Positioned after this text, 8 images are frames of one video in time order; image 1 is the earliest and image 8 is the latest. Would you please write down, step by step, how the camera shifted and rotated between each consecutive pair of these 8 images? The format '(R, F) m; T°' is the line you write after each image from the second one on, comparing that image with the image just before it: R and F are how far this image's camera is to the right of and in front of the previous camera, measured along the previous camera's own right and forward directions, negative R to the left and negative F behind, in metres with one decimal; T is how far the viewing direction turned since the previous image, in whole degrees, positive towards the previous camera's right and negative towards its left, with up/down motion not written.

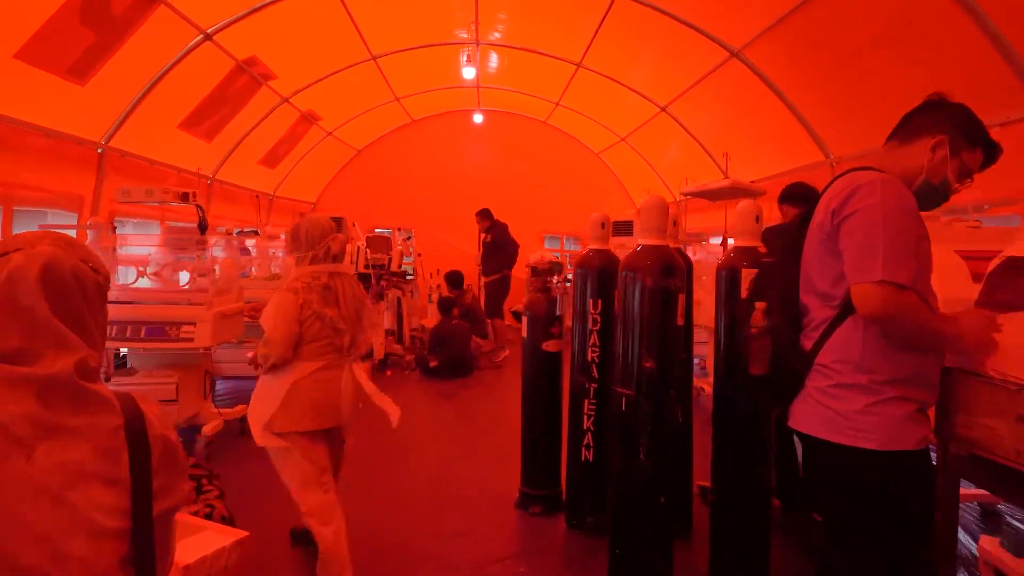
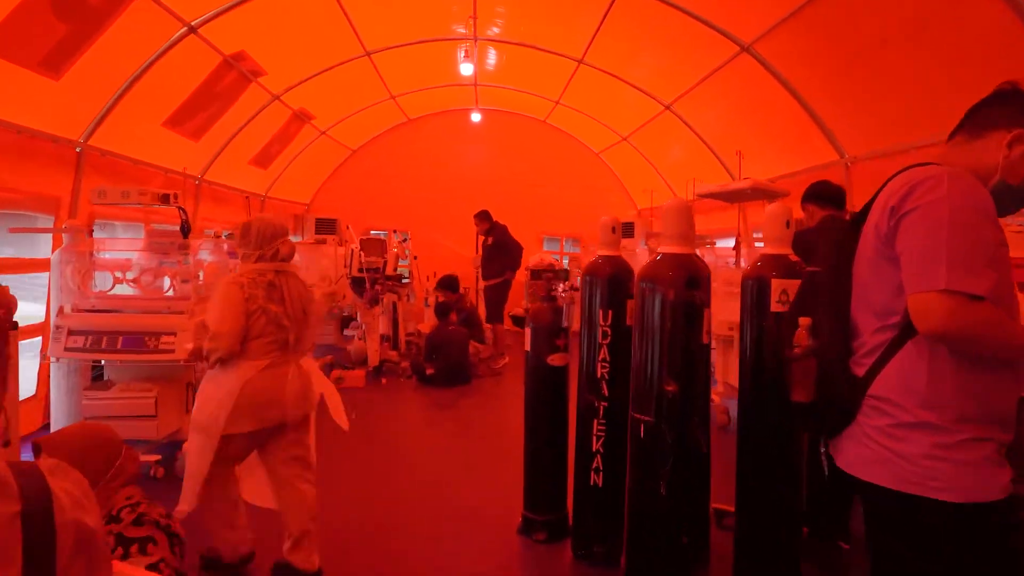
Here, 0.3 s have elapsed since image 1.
(0.0, +0.3) m; 0°
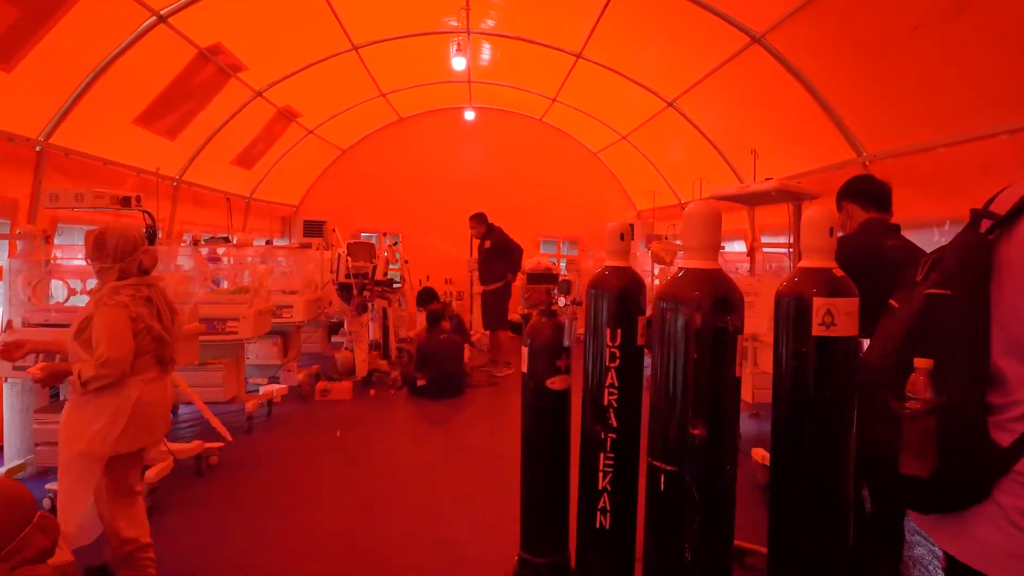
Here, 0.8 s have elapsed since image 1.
(0.0, +0.4) m; 0°
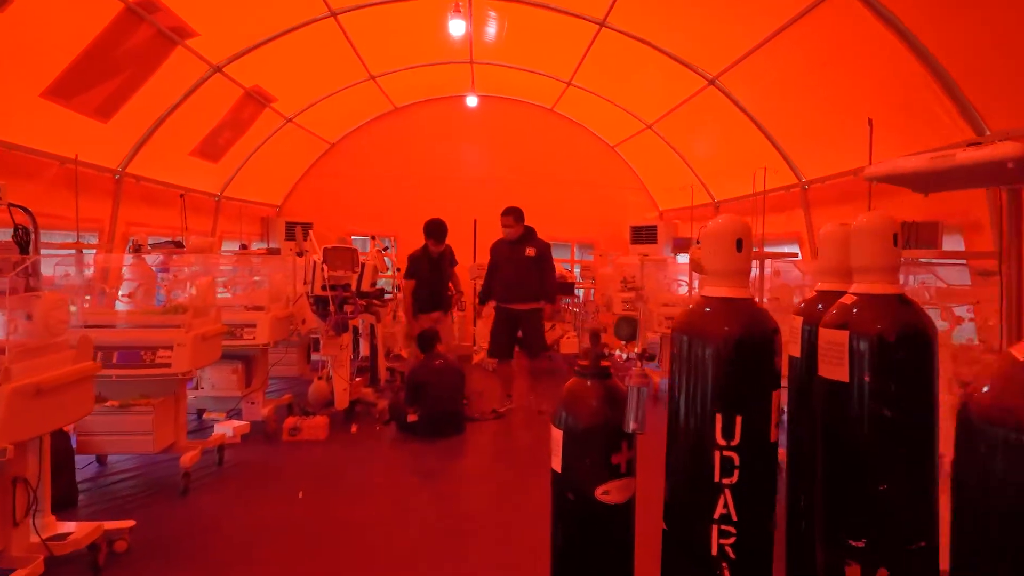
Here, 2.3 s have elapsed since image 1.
(0.0, +1.2) m; 0°
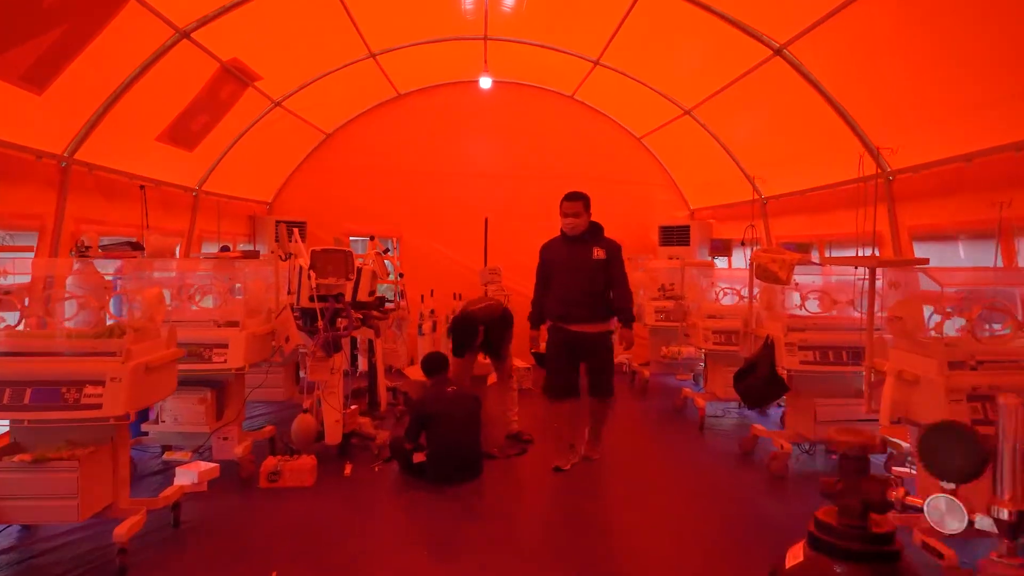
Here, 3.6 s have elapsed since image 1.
(-0.2, +1.0) m; 0°
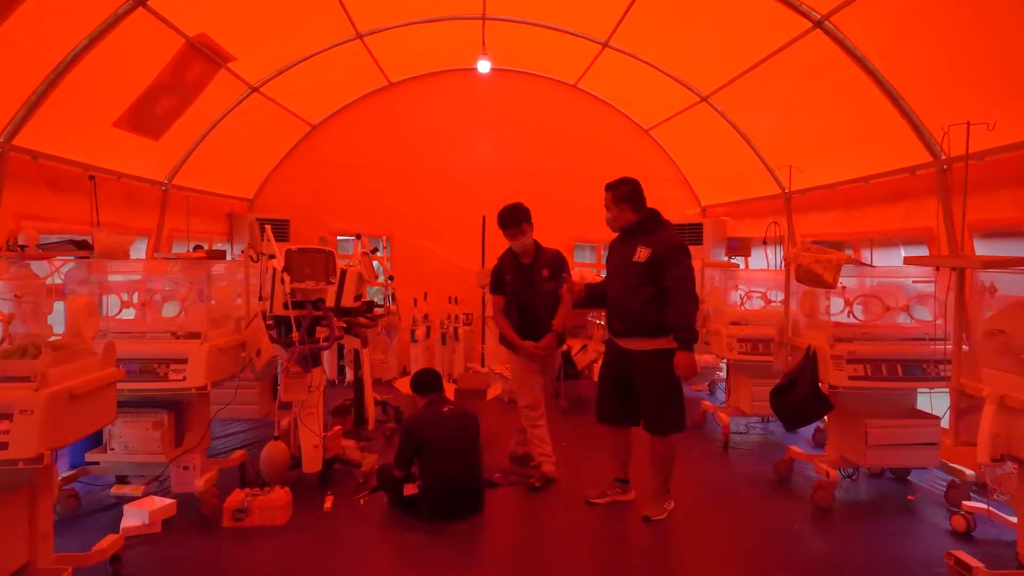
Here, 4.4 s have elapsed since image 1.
(-0.1, +0.6) m; 0°
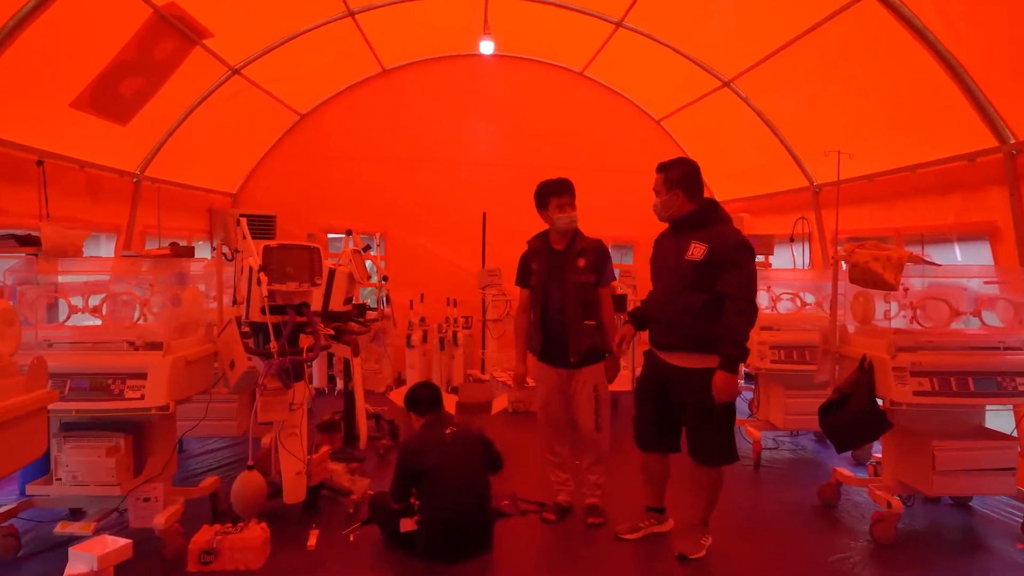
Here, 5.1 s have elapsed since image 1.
(-0.1, +0.6) m; 0°
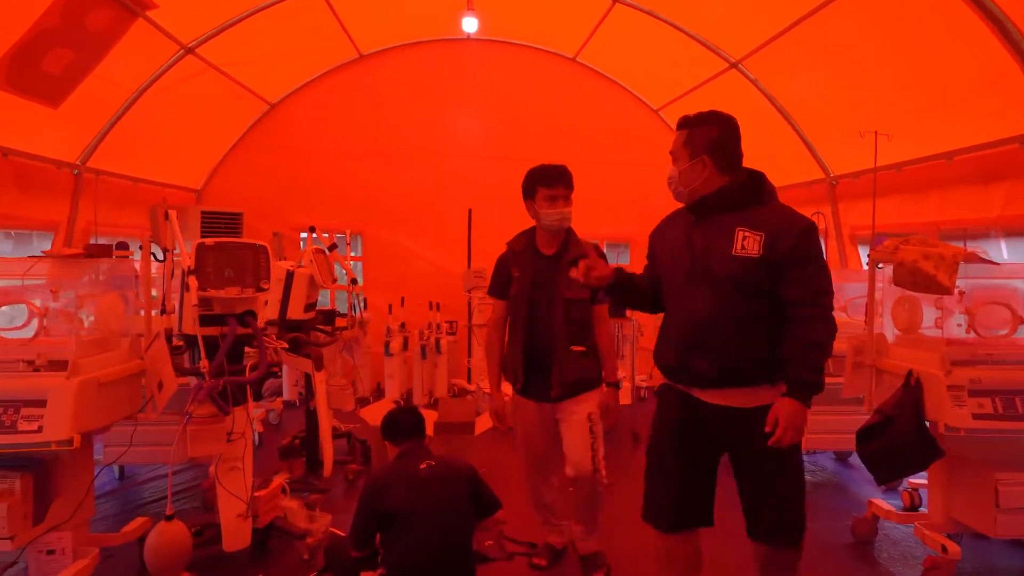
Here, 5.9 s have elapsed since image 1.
(0.0, +0.6) m; +1°
